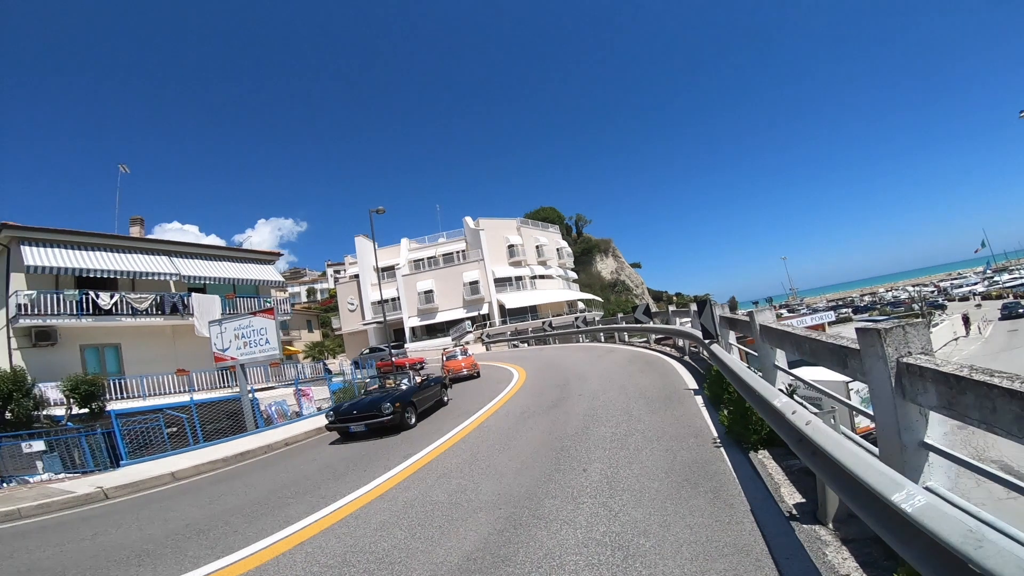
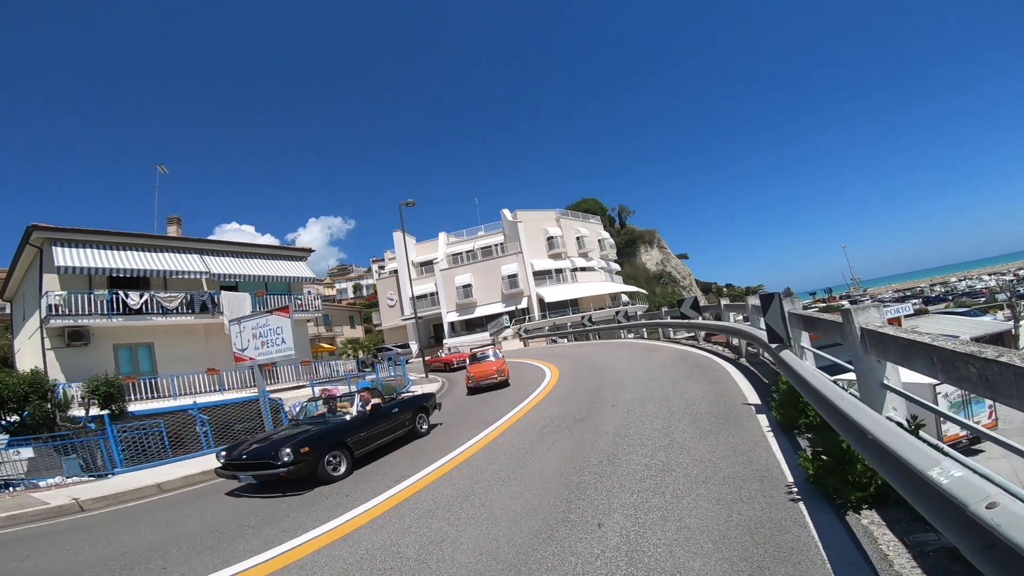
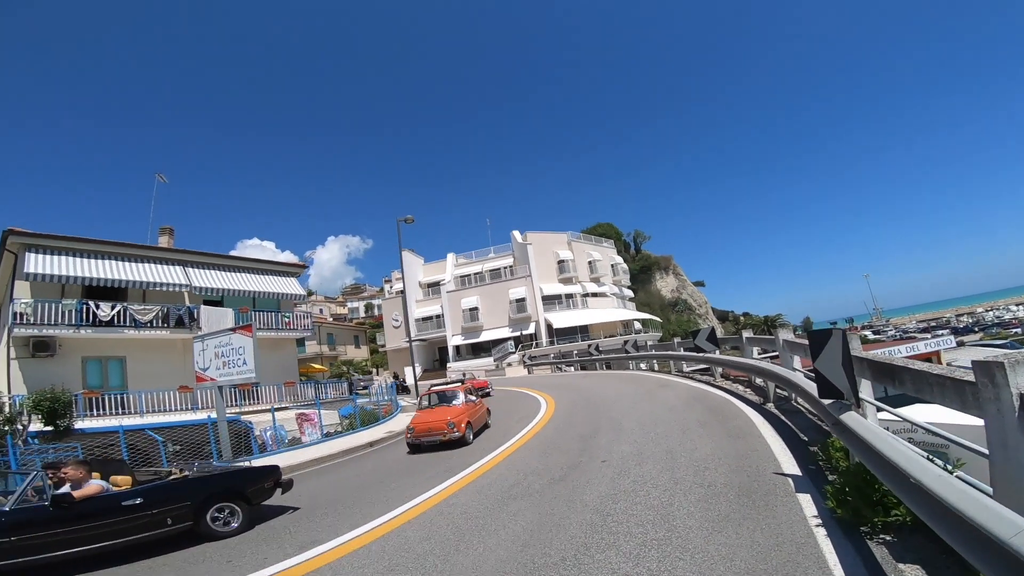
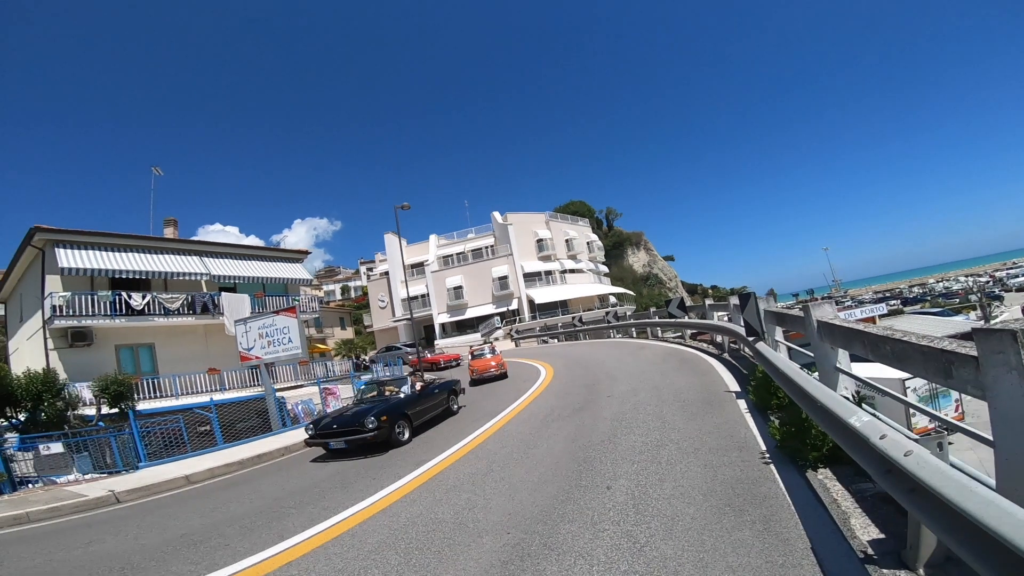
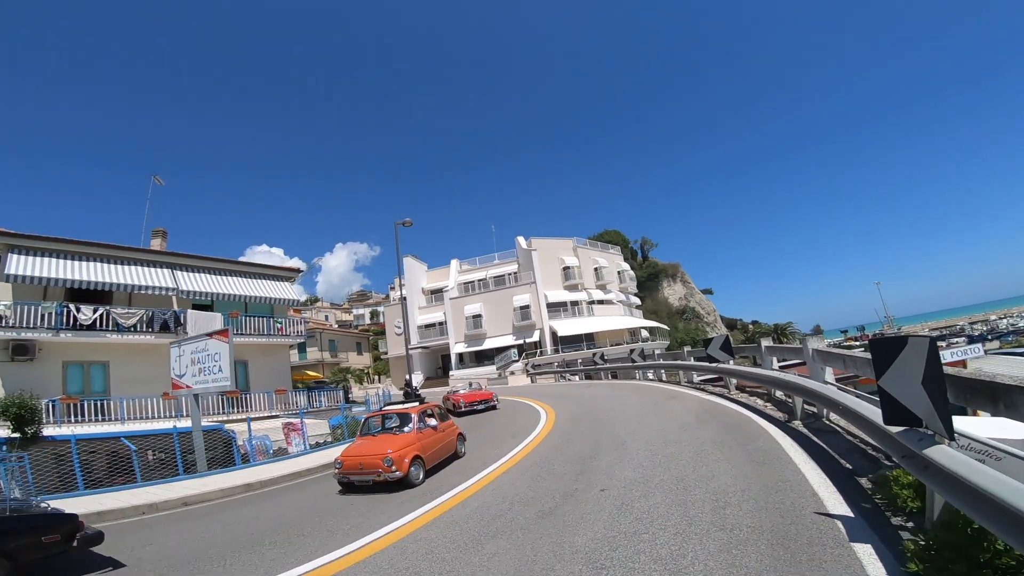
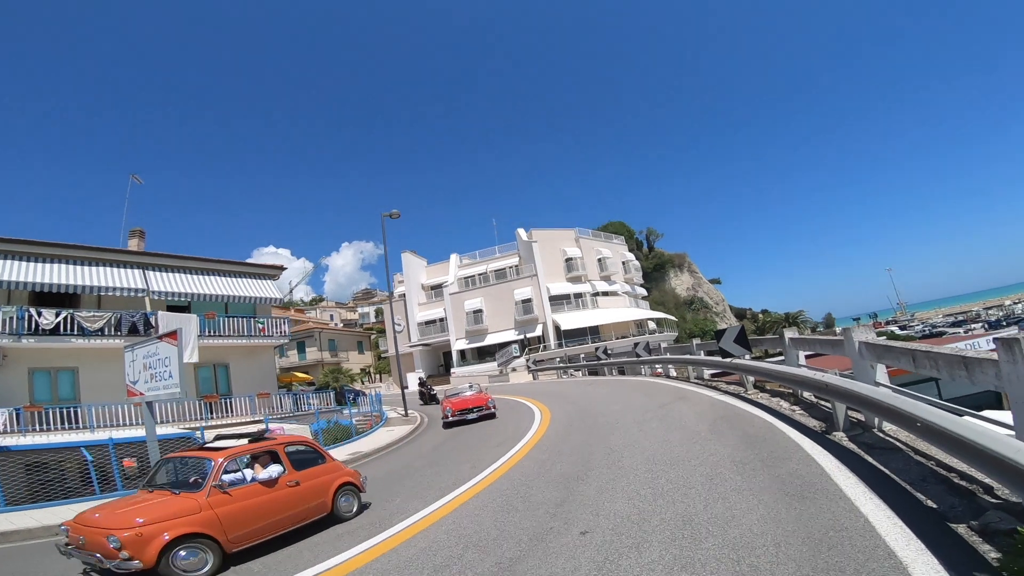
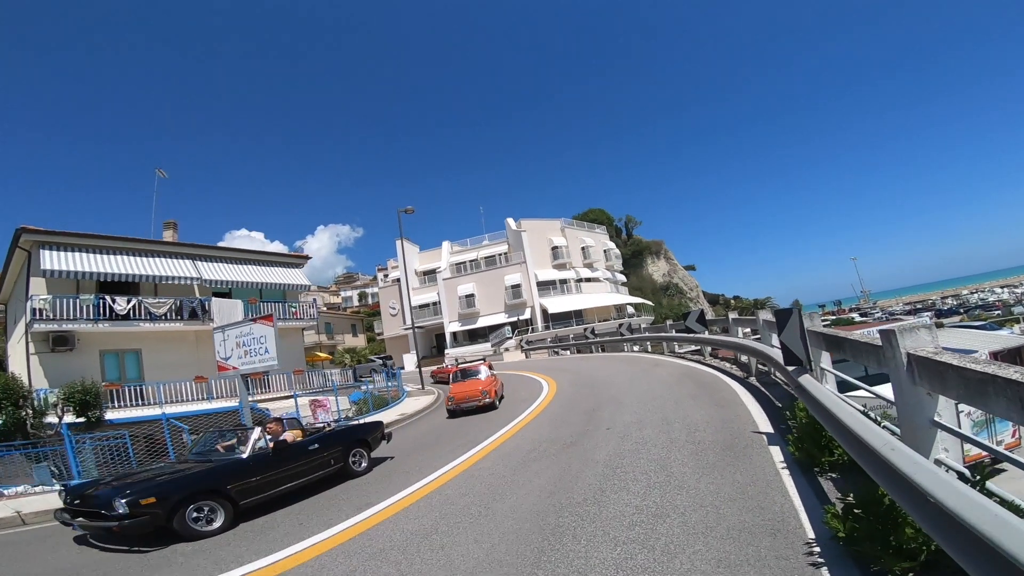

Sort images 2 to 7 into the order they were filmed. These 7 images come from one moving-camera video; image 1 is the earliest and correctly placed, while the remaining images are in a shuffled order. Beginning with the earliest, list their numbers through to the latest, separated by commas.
4, 2, 7, 3, 5, 6
